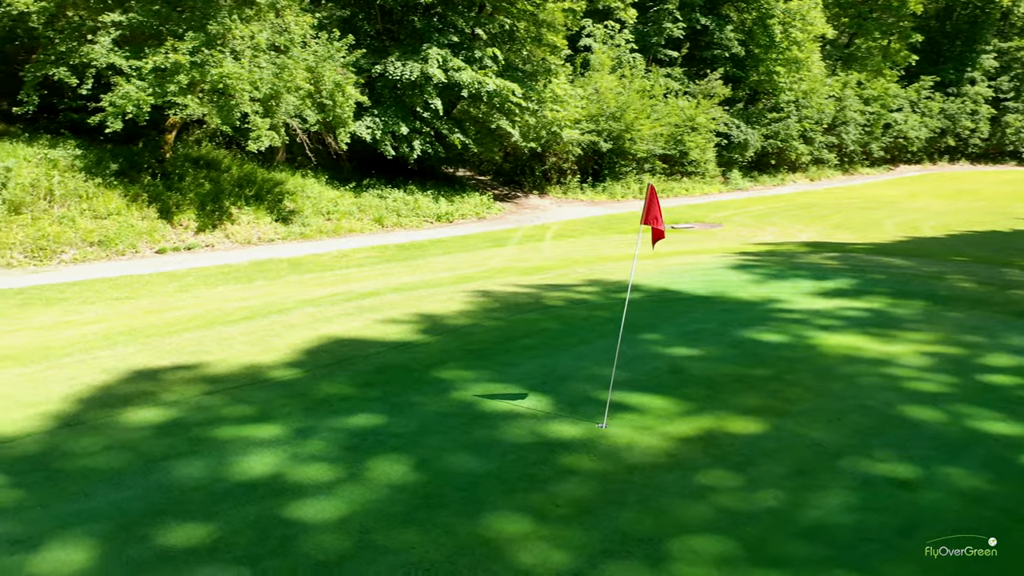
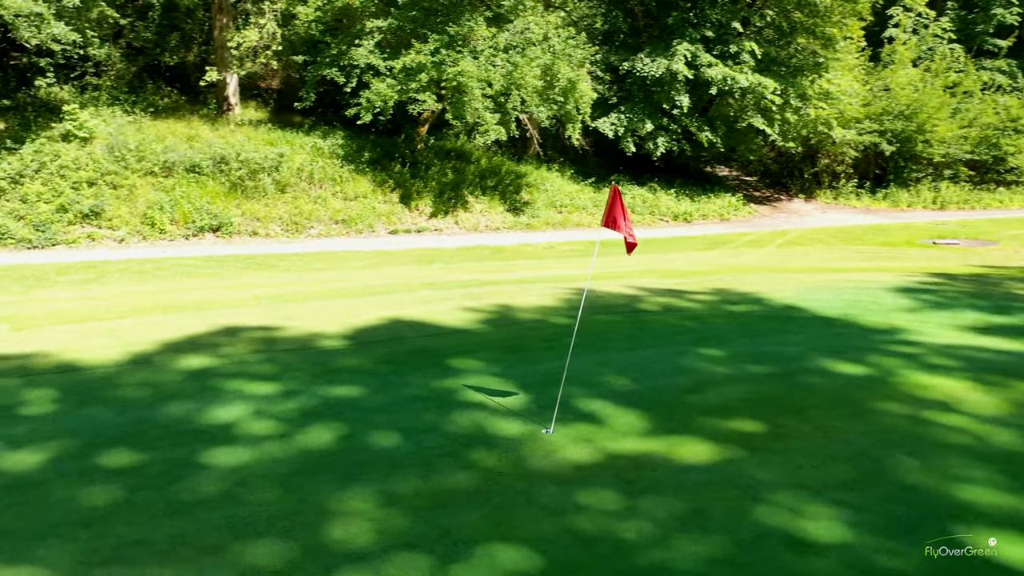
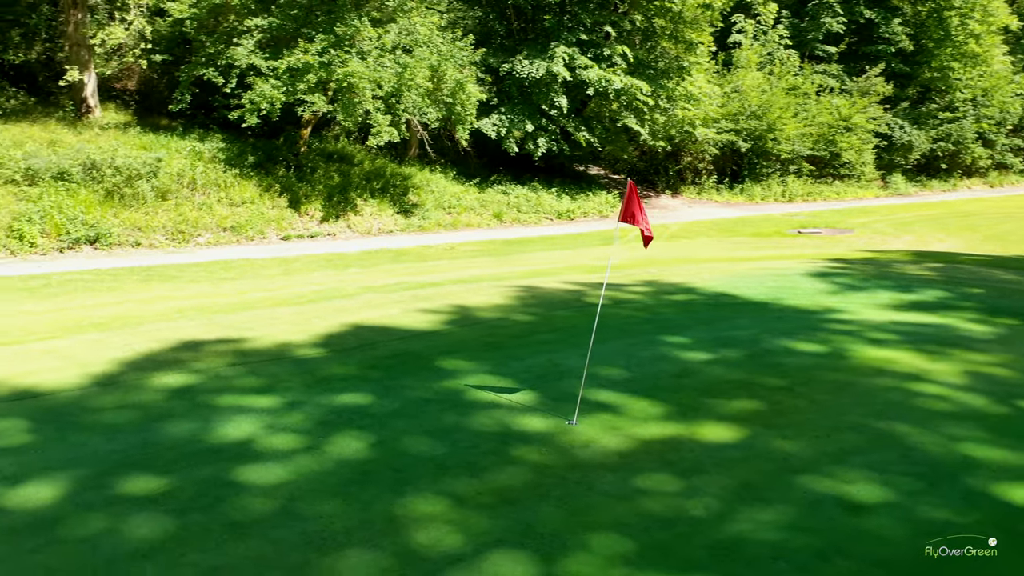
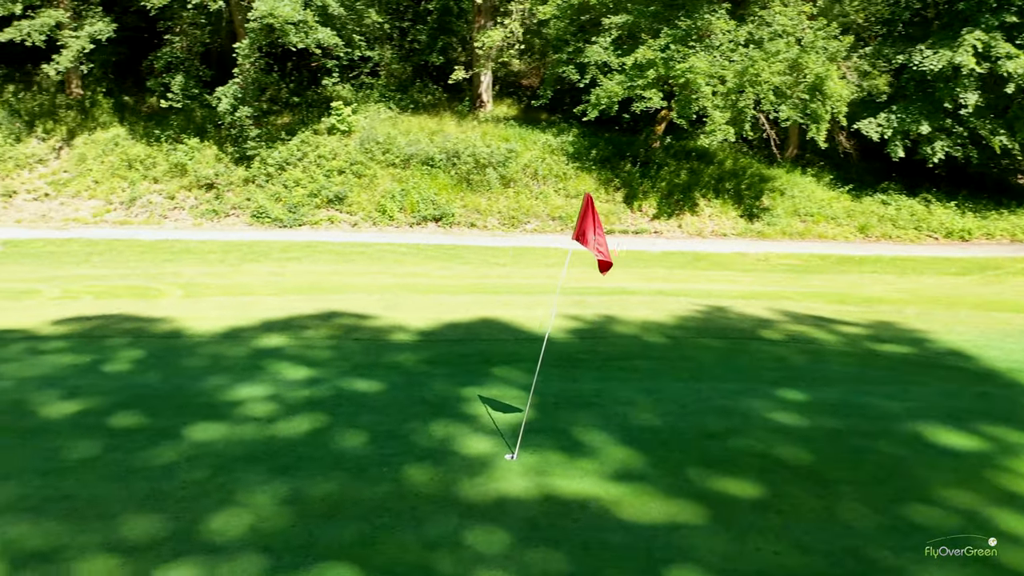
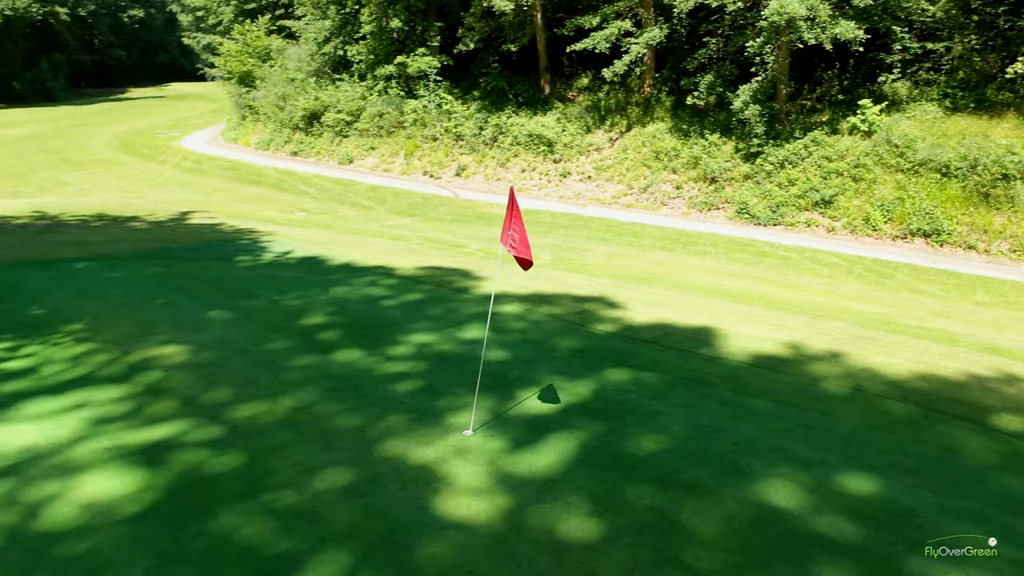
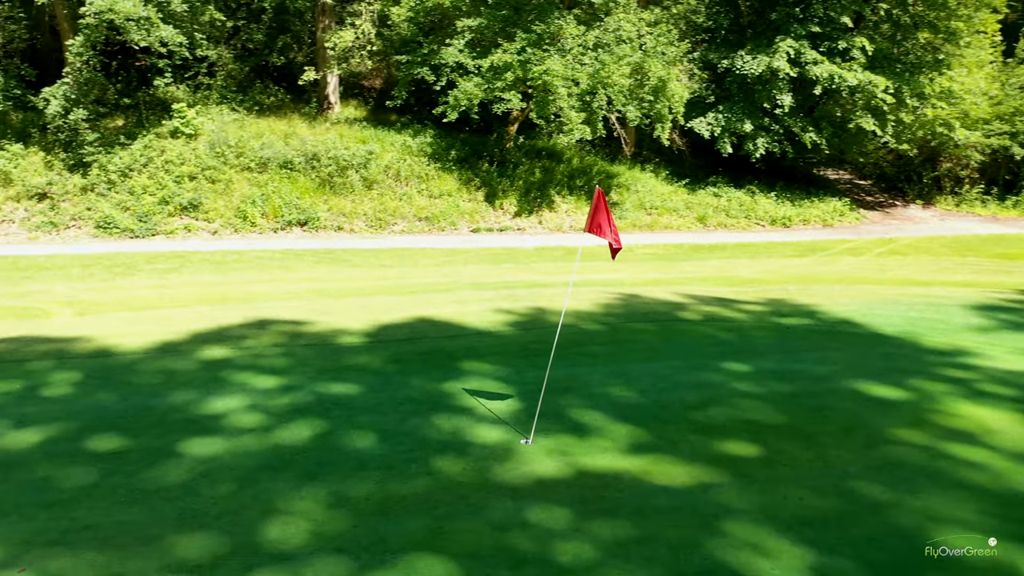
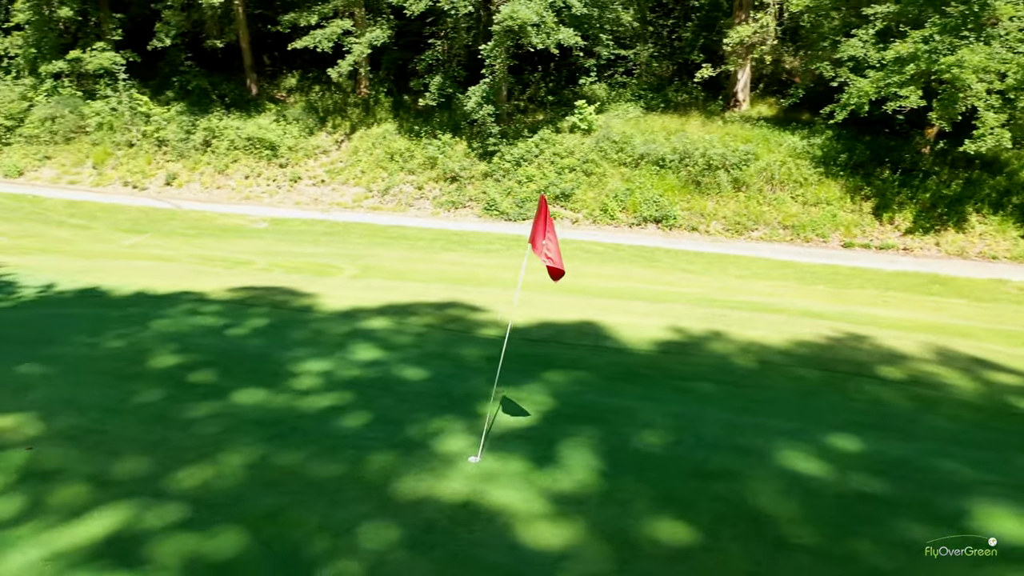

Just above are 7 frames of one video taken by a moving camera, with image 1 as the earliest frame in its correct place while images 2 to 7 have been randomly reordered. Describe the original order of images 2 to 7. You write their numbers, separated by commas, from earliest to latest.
3, 2, 6, 4, 7, 5
